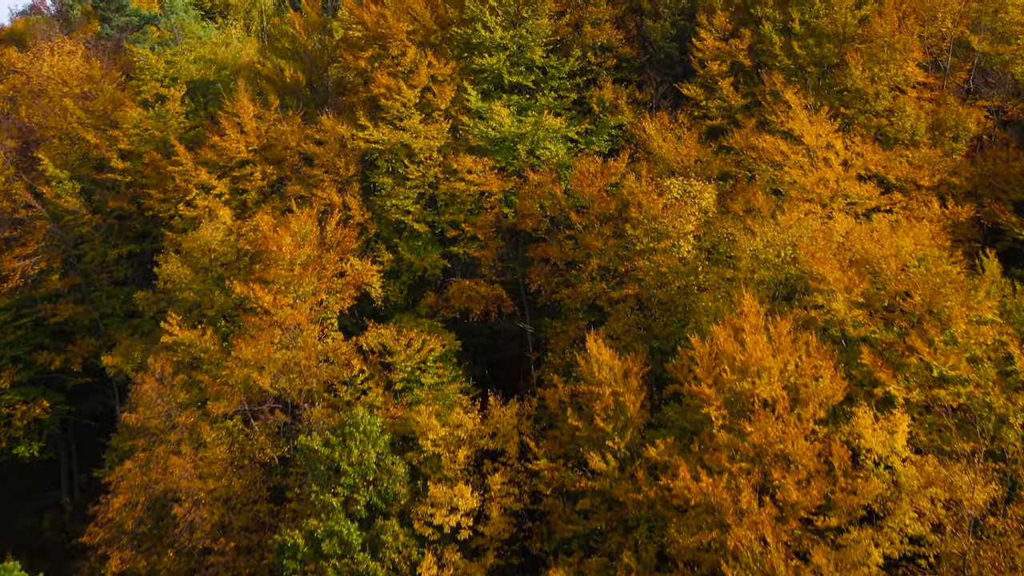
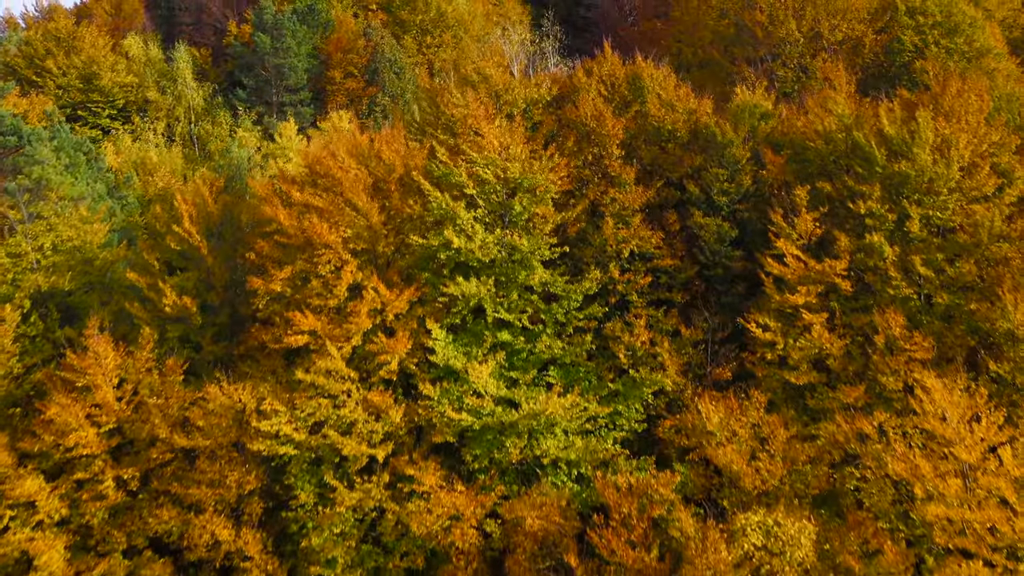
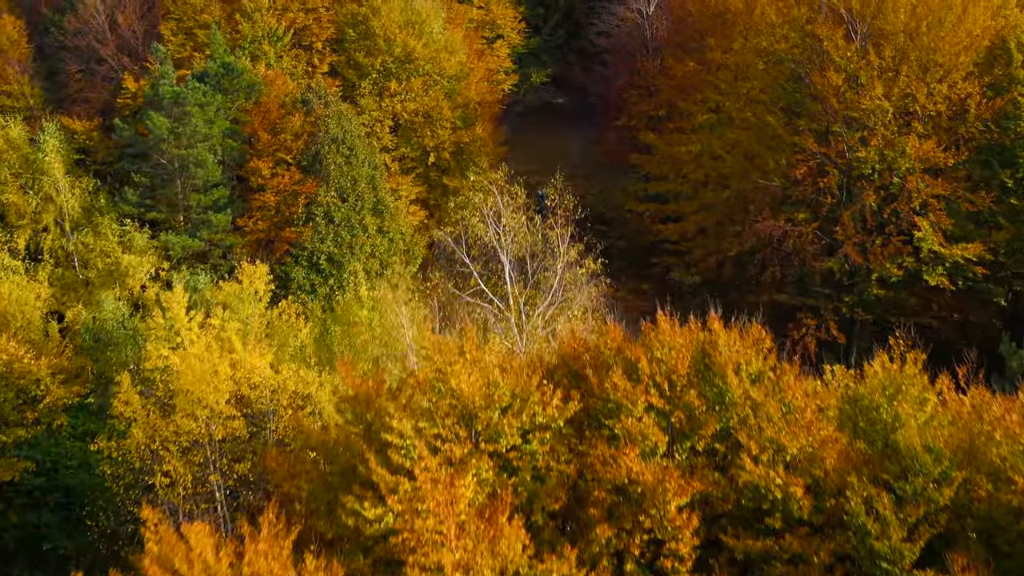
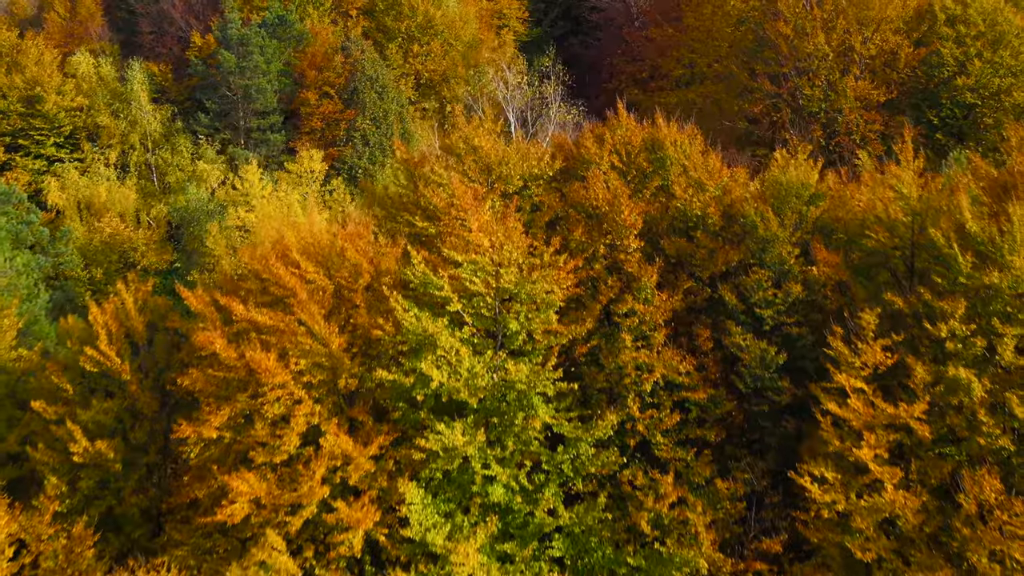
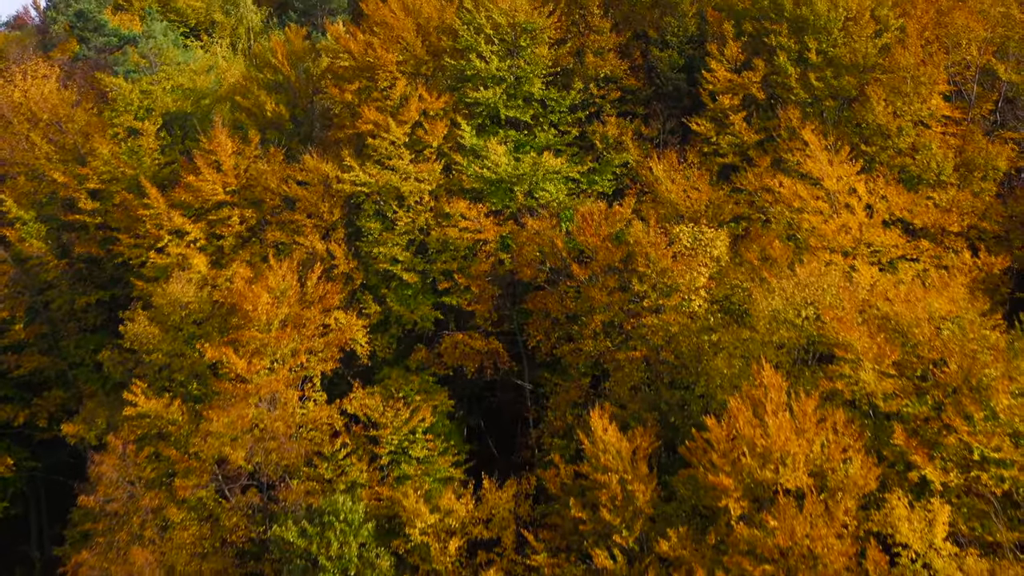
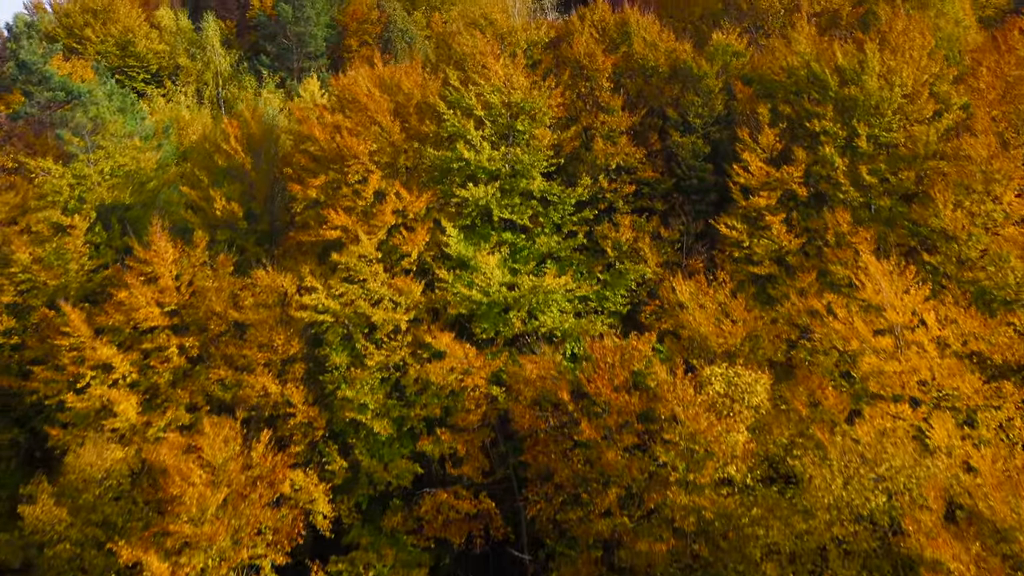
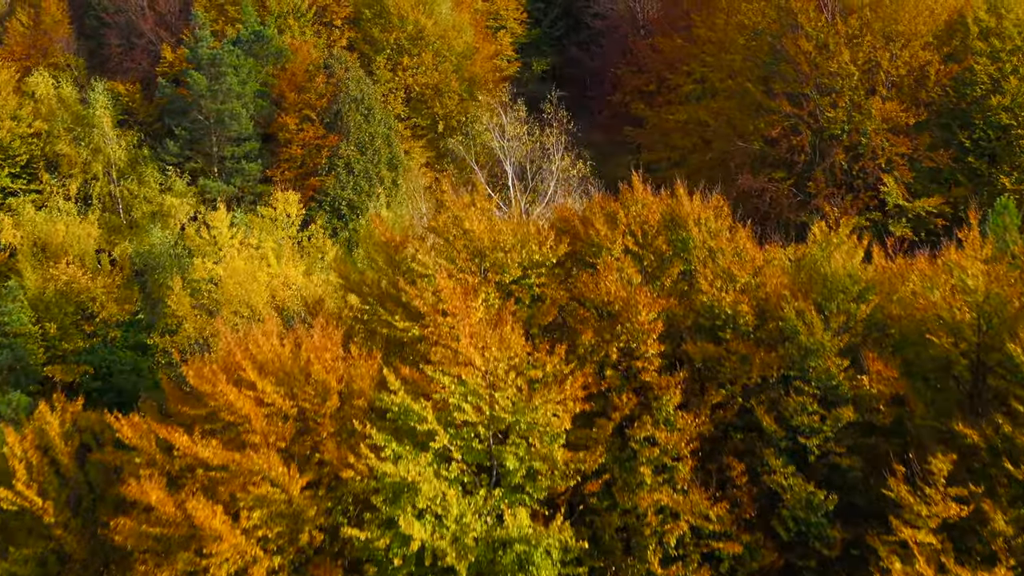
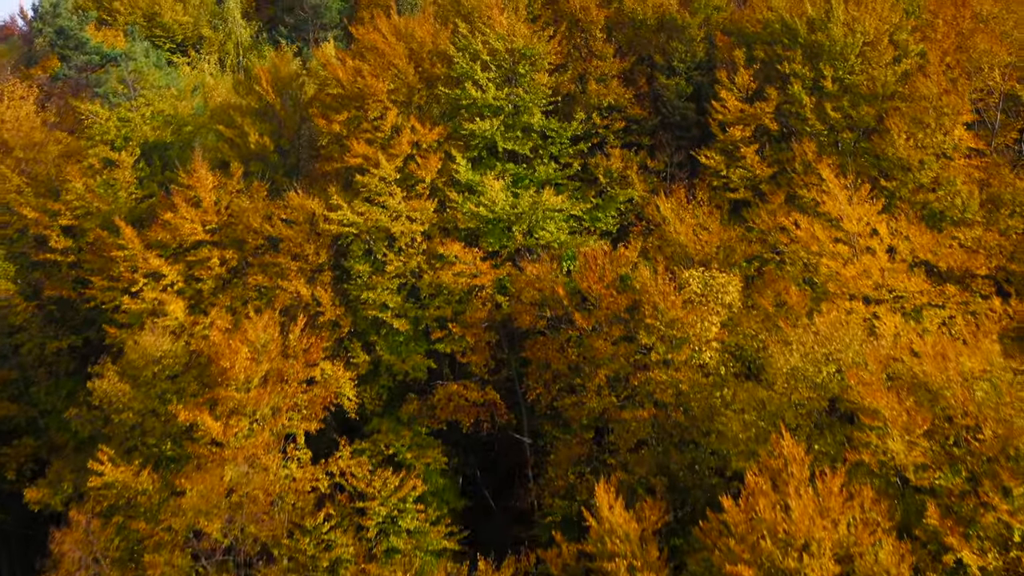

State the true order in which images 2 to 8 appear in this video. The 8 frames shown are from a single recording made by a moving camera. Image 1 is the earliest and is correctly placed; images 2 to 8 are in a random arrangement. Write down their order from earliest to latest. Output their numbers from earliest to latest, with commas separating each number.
5, 8, 6, 2, 4, 7, 3
